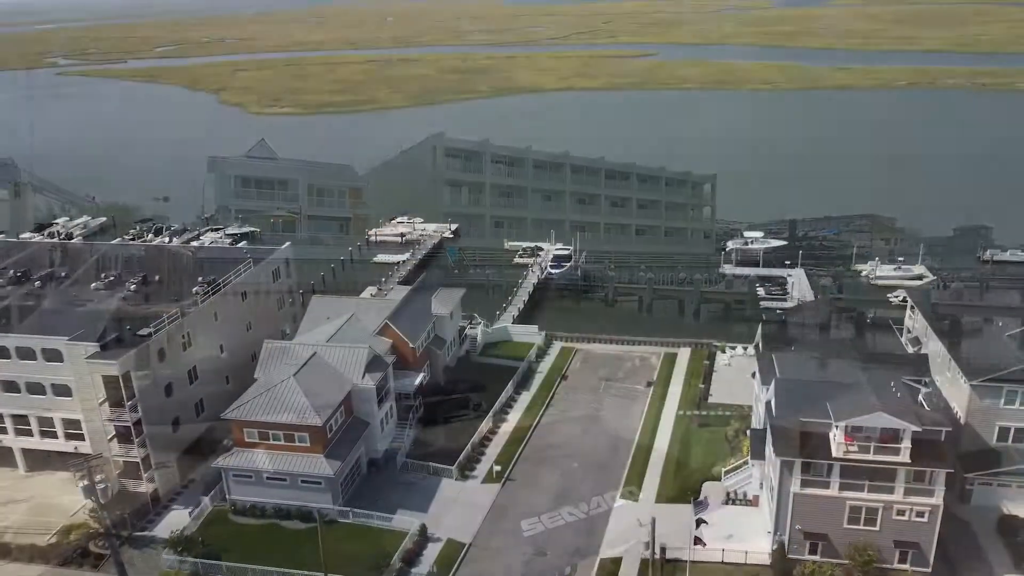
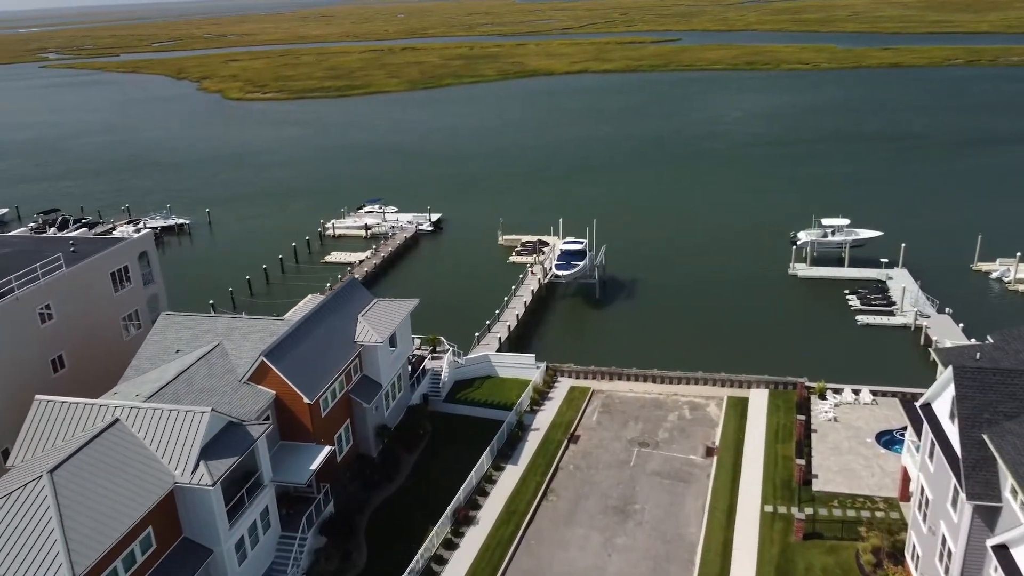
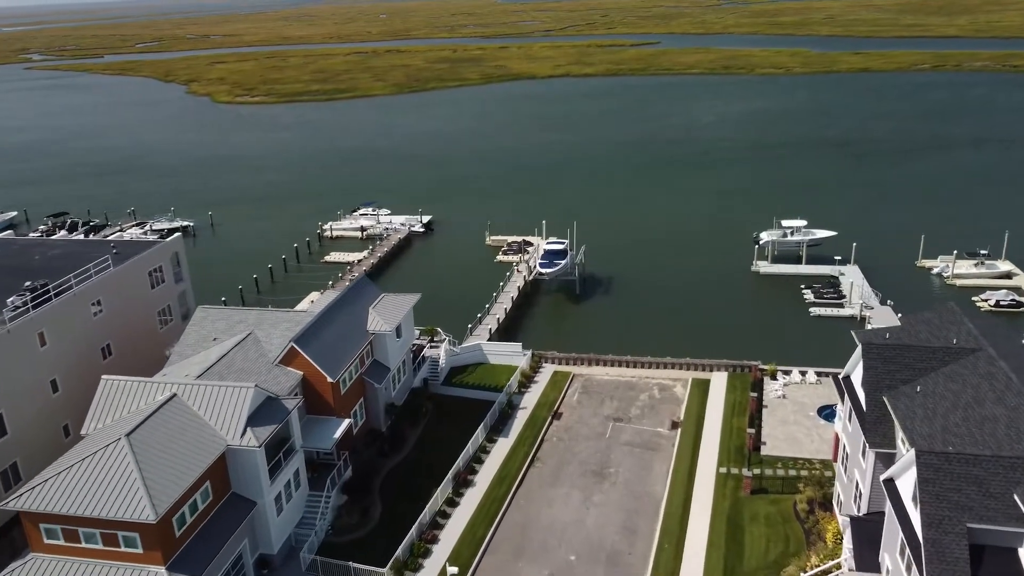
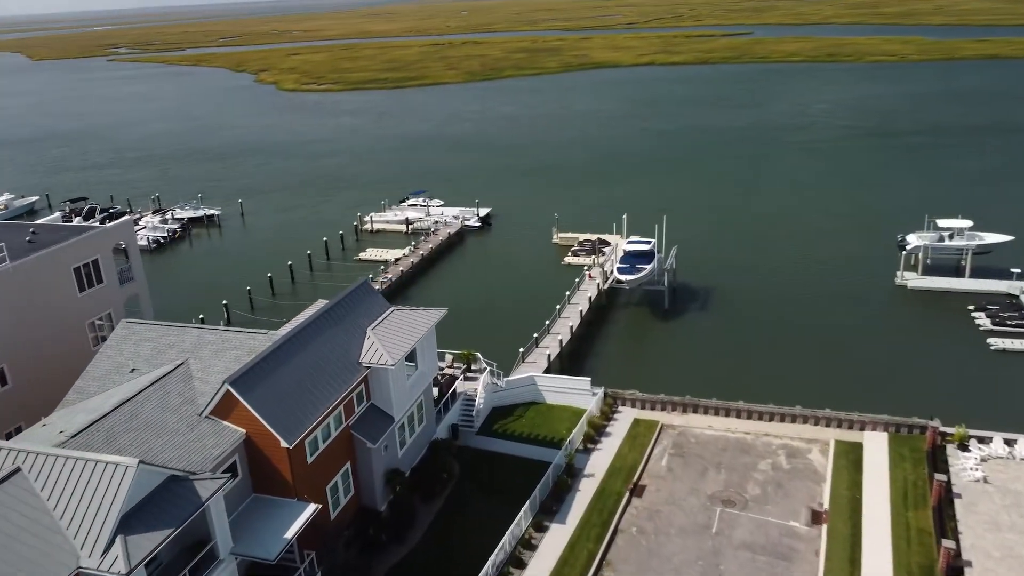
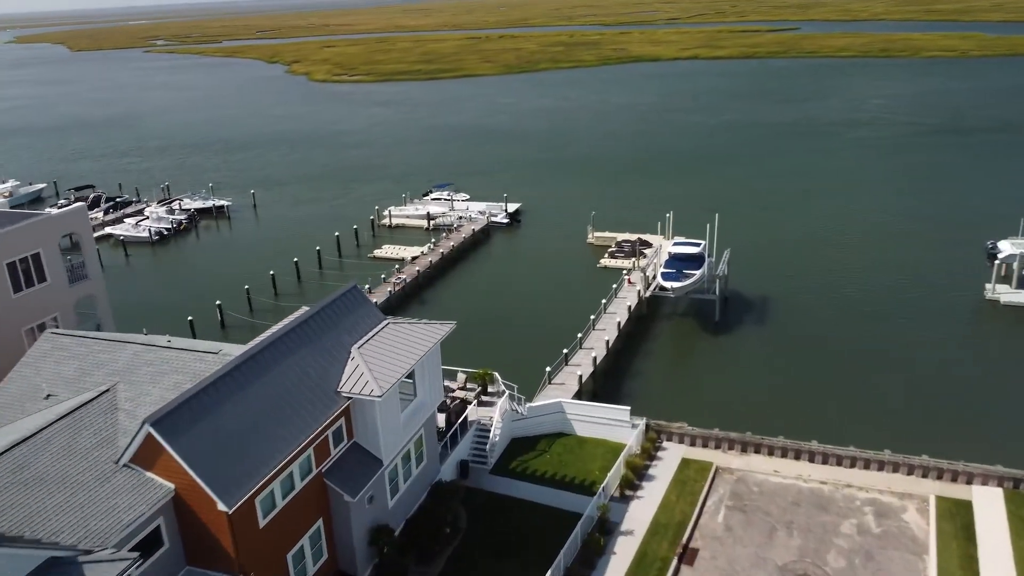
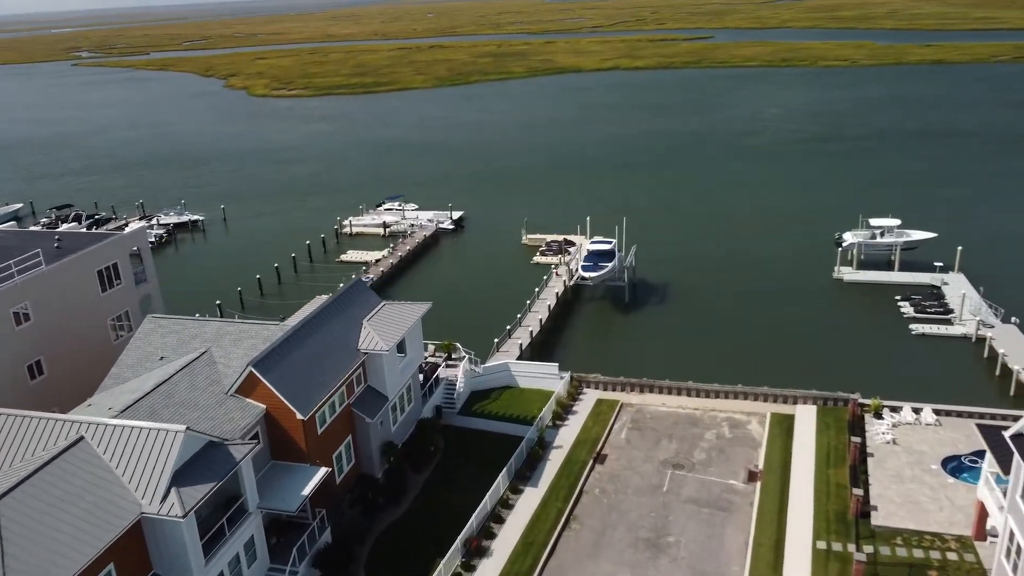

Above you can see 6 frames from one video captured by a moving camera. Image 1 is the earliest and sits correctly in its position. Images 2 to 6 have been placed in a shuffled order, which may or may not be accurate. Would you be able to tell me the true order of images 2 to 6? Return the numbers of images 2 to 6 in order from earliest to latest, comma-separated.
3, 2, 6, 4, 5
